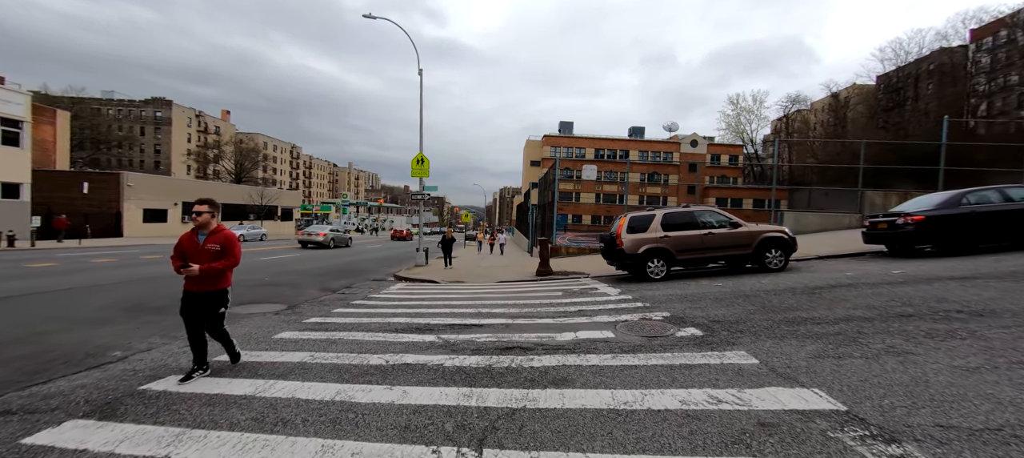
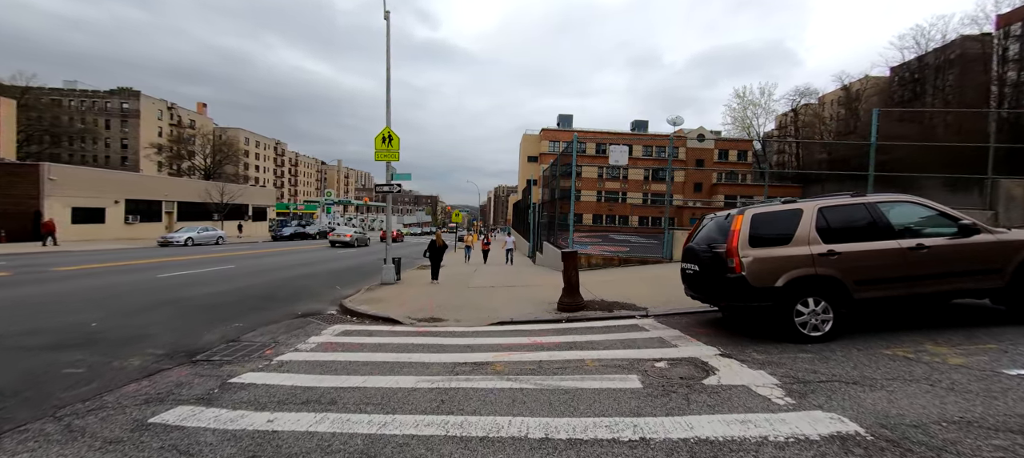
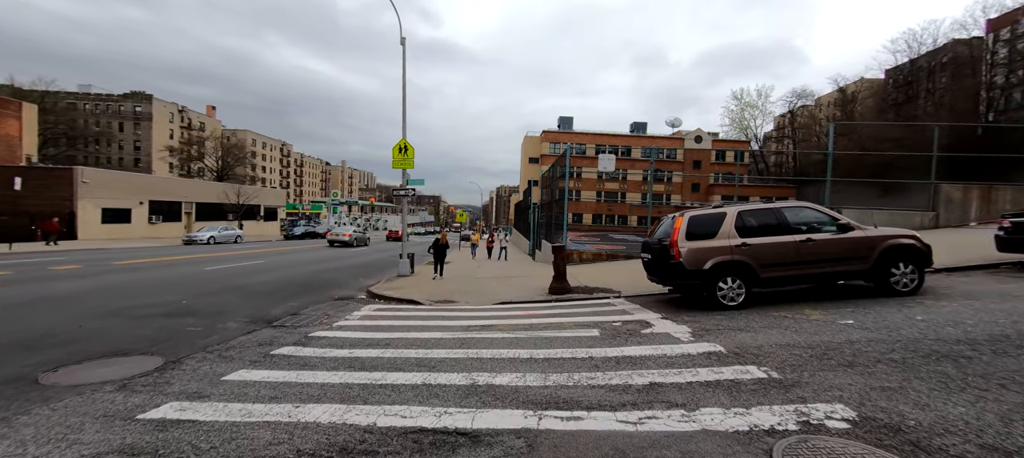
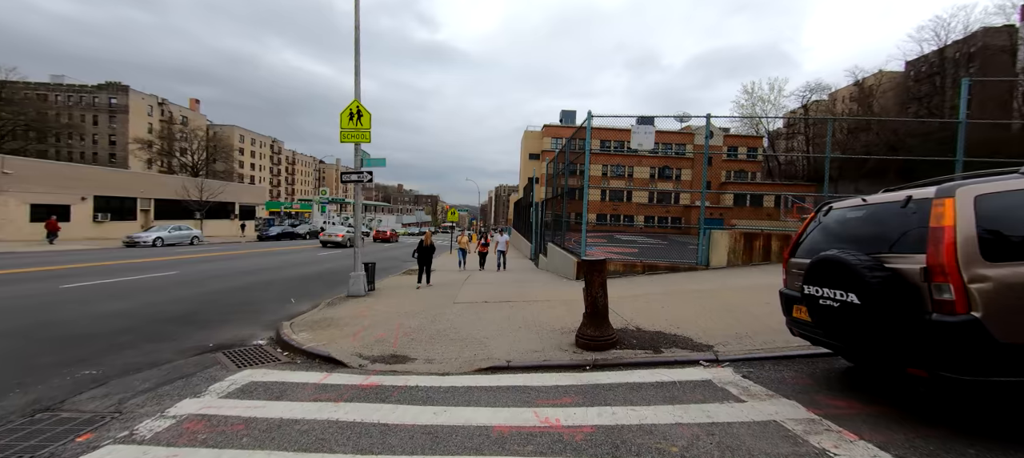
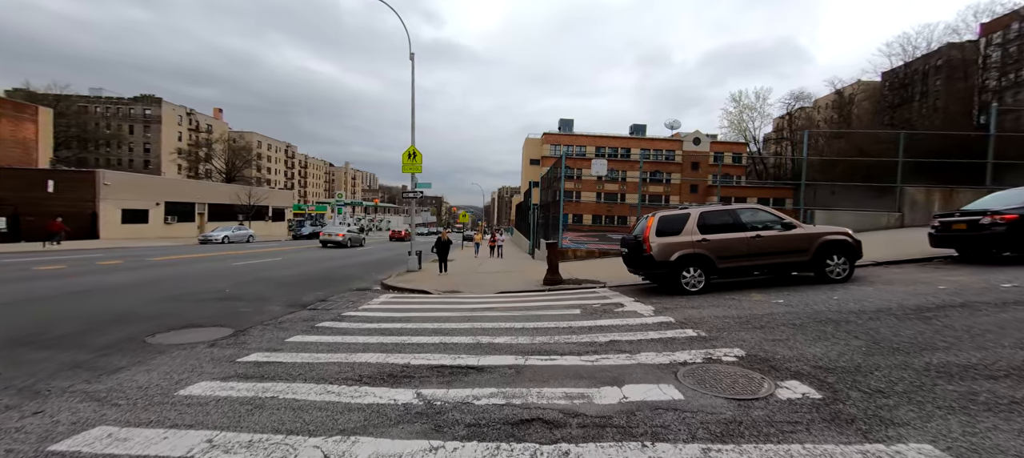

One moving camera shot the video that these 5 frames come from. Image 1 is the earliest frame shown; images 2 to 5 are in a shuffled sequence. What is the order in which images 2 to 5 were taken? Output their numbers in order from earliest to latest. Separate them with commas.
5, 3, 2, 4
